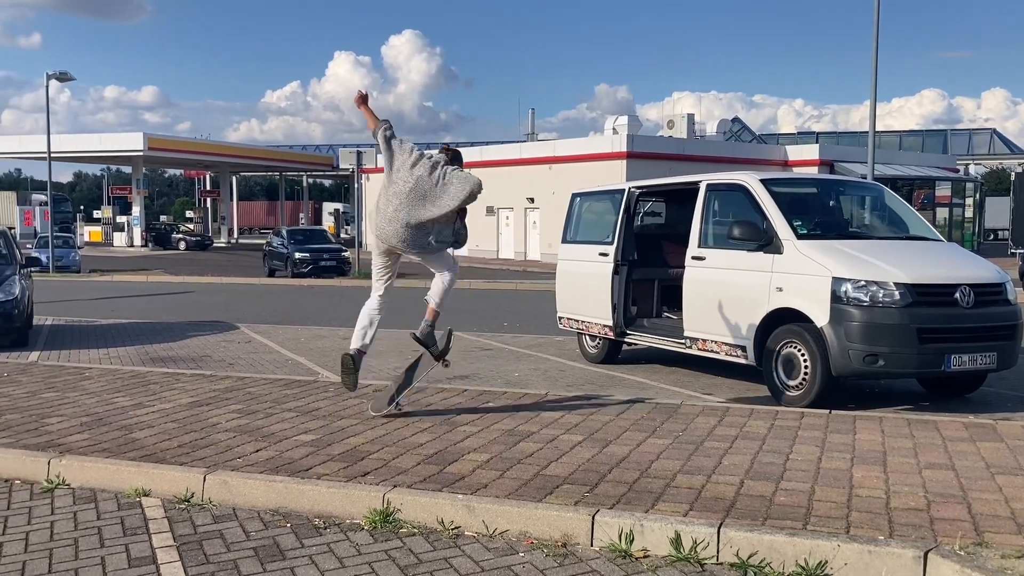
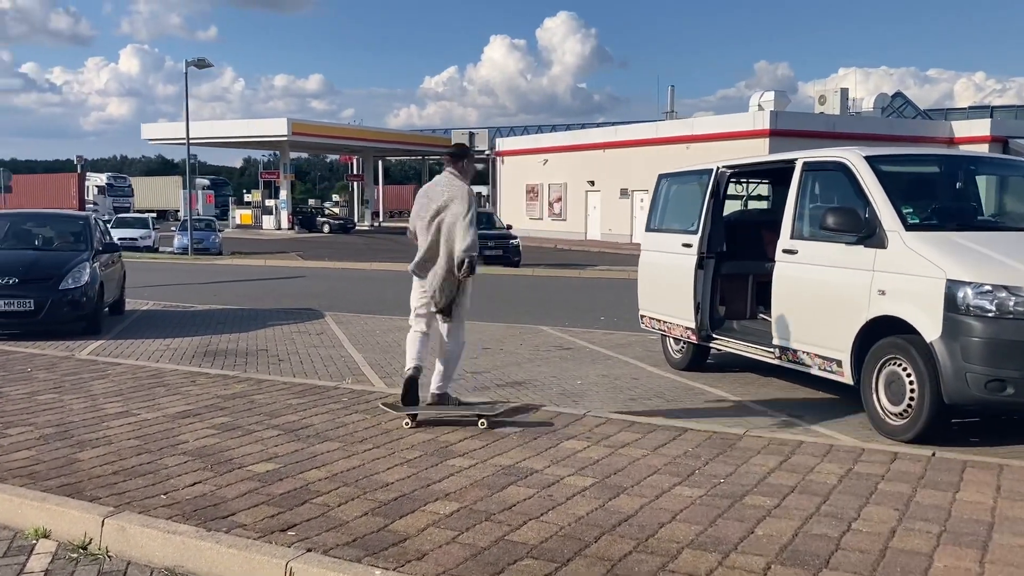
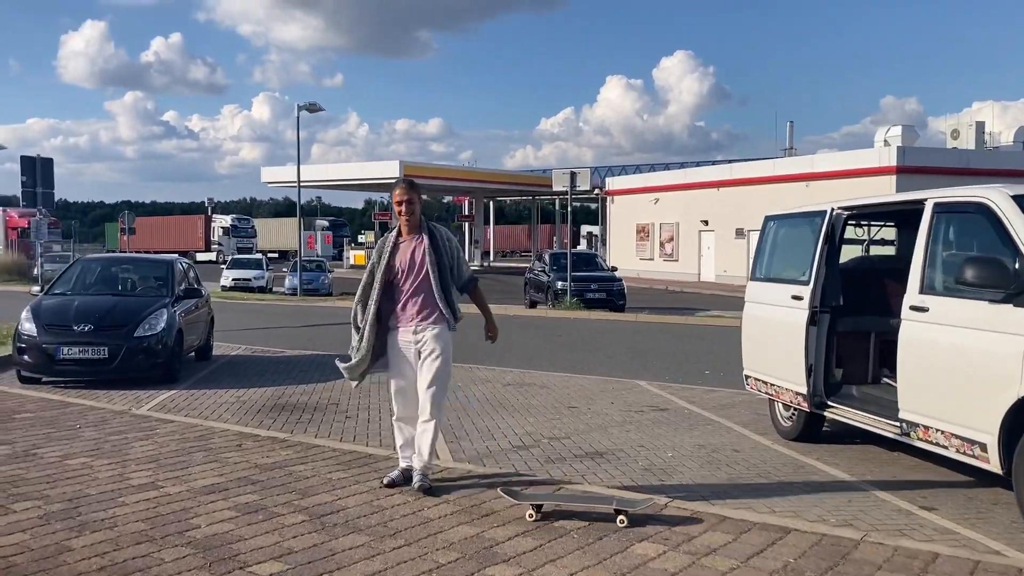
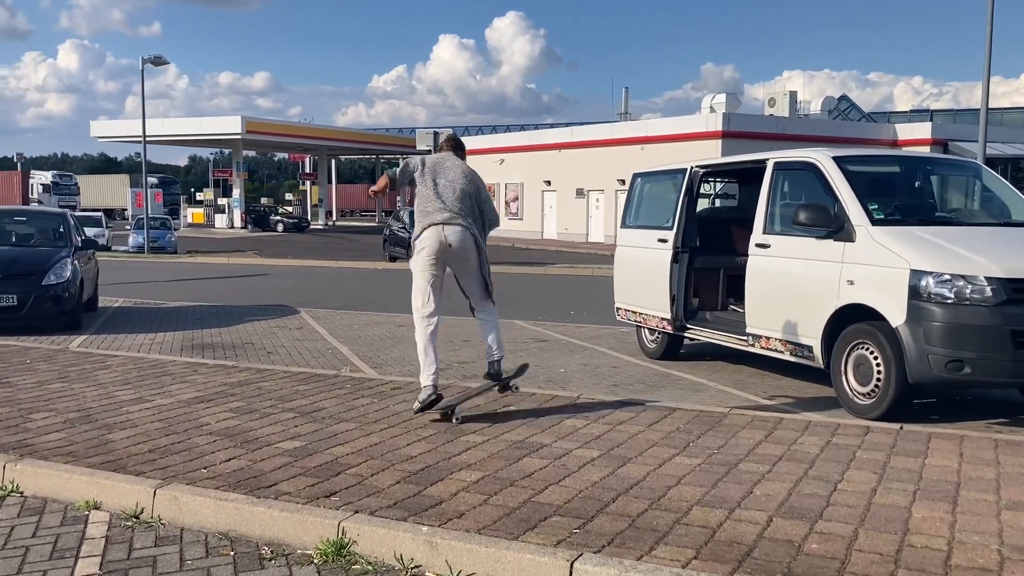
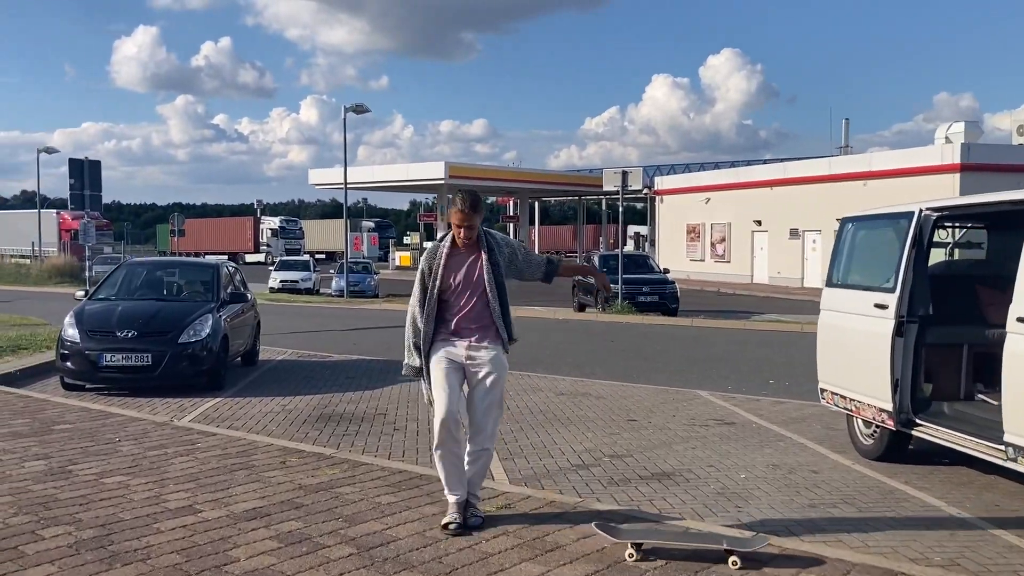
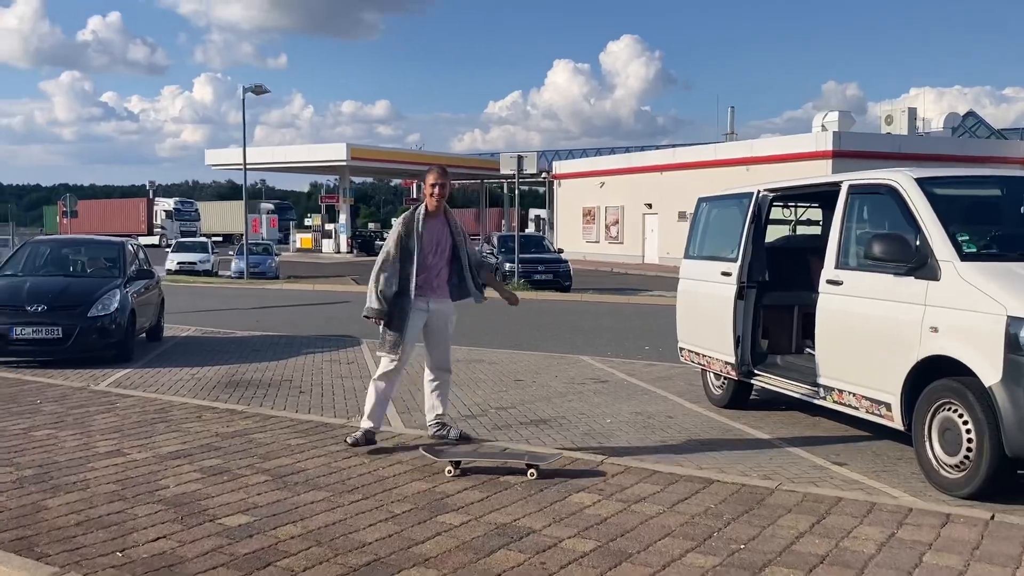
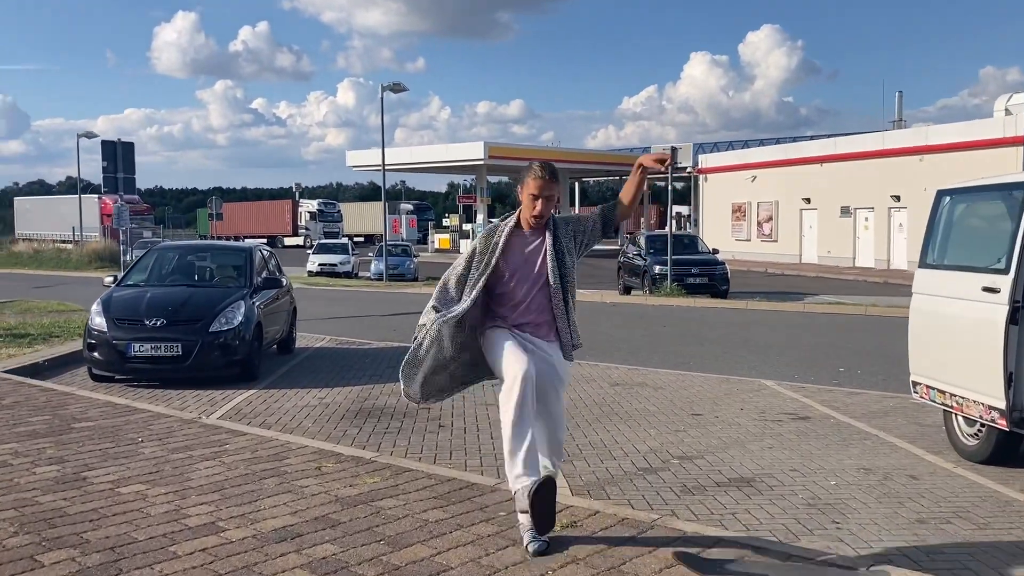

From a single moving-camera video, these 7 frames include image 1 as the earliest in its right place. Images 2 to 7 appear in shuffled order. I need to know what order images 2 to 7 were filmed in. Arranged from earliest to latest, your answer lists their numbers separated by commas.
4, 2, 6, 3, 5, 7
